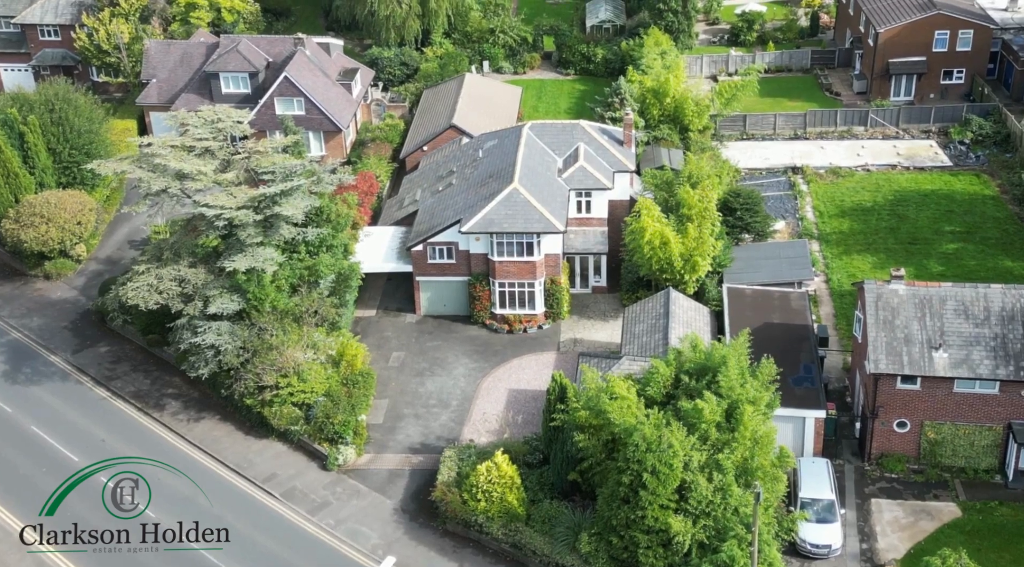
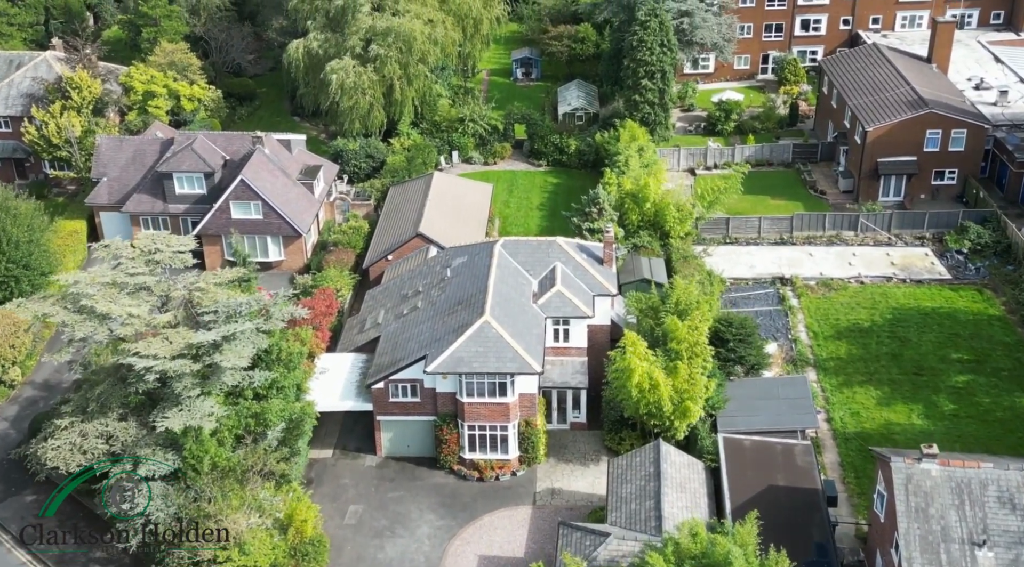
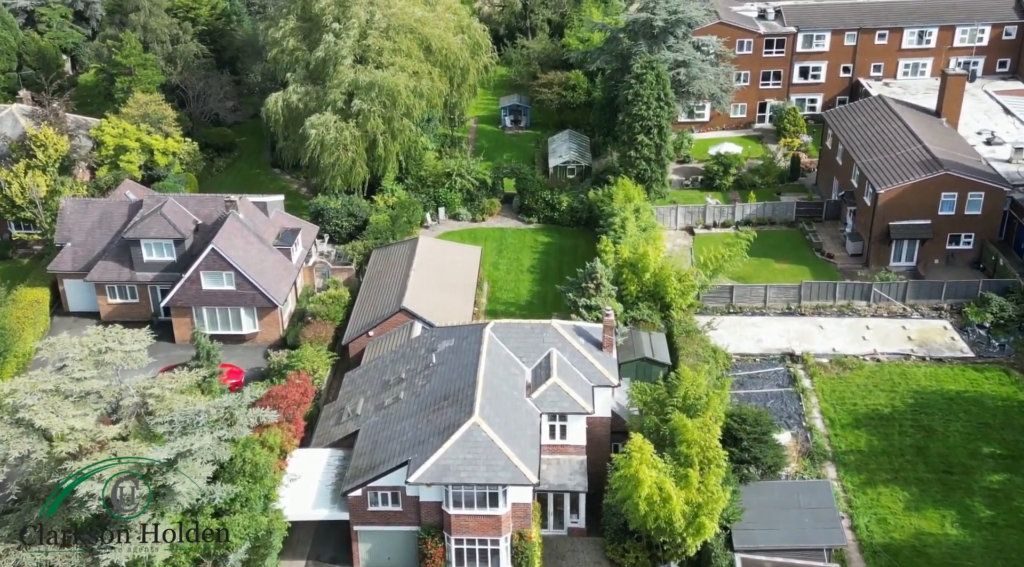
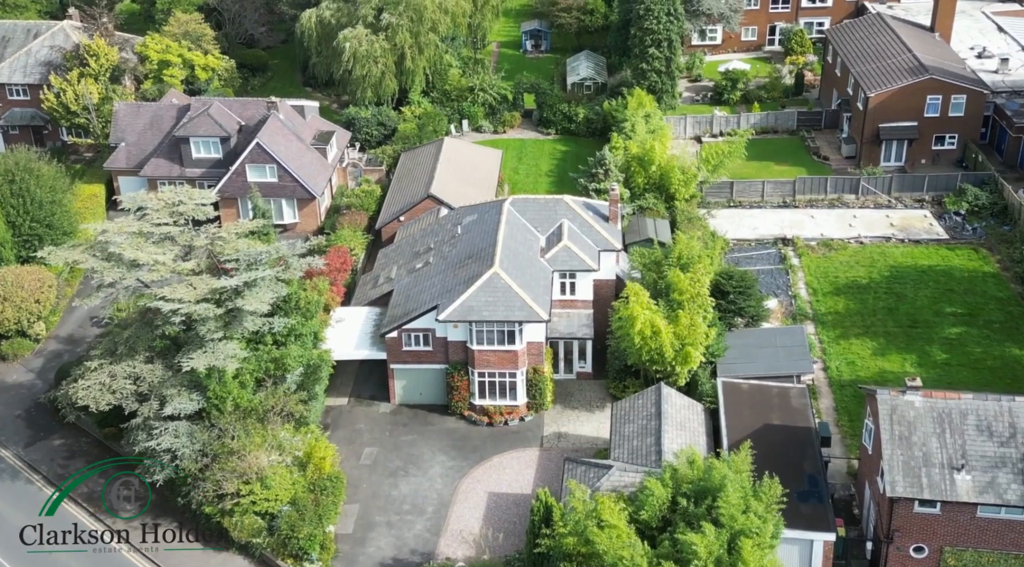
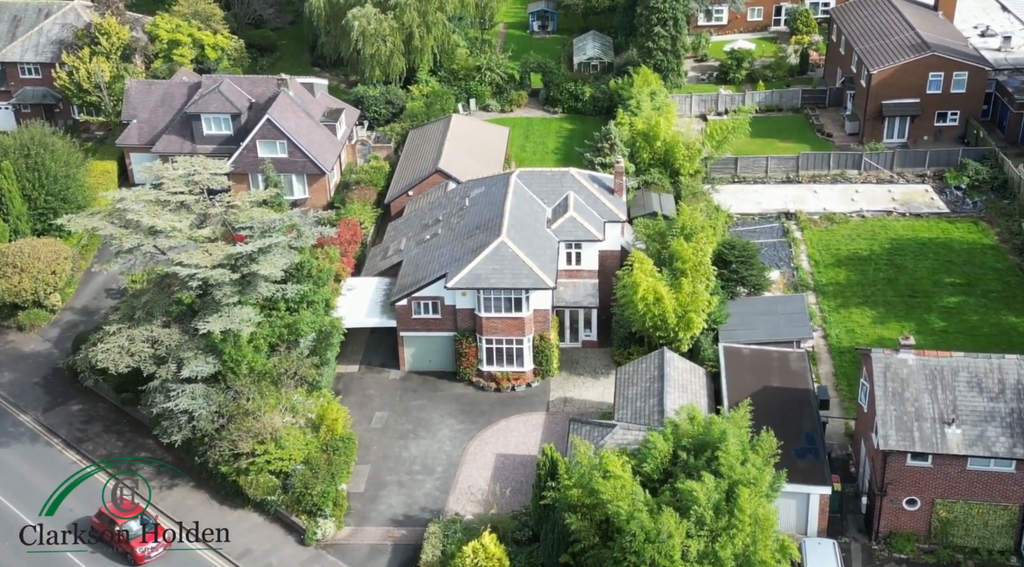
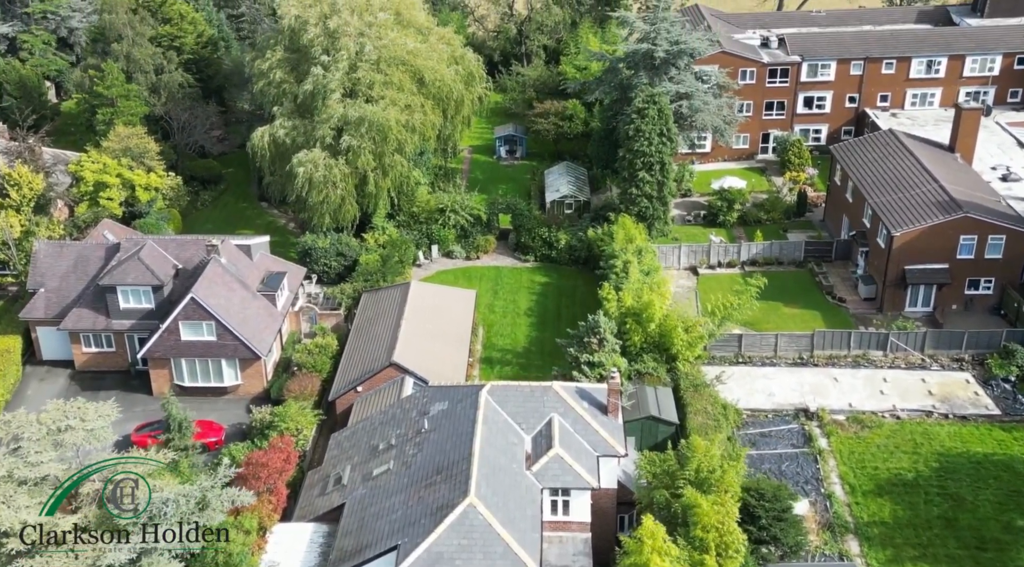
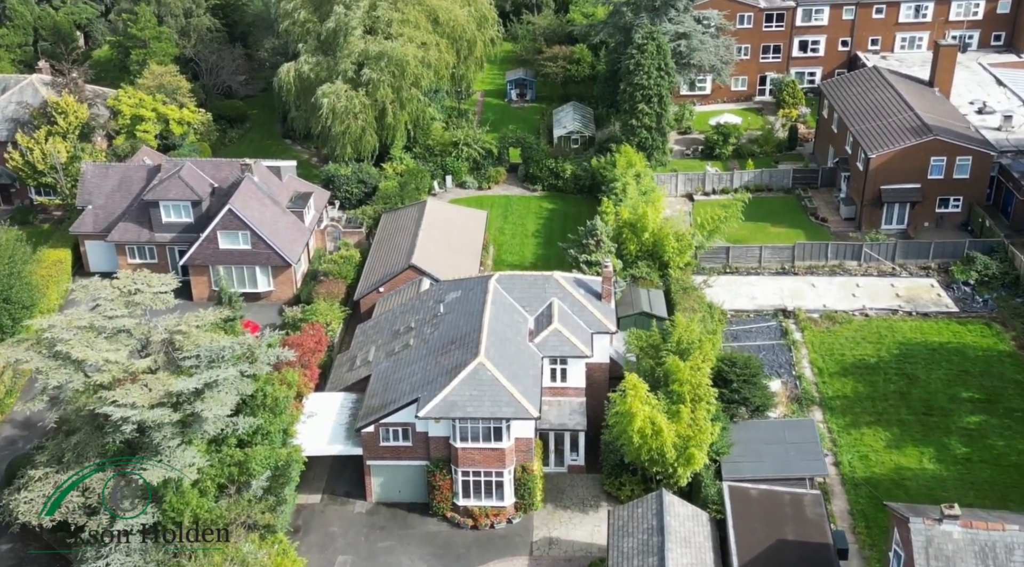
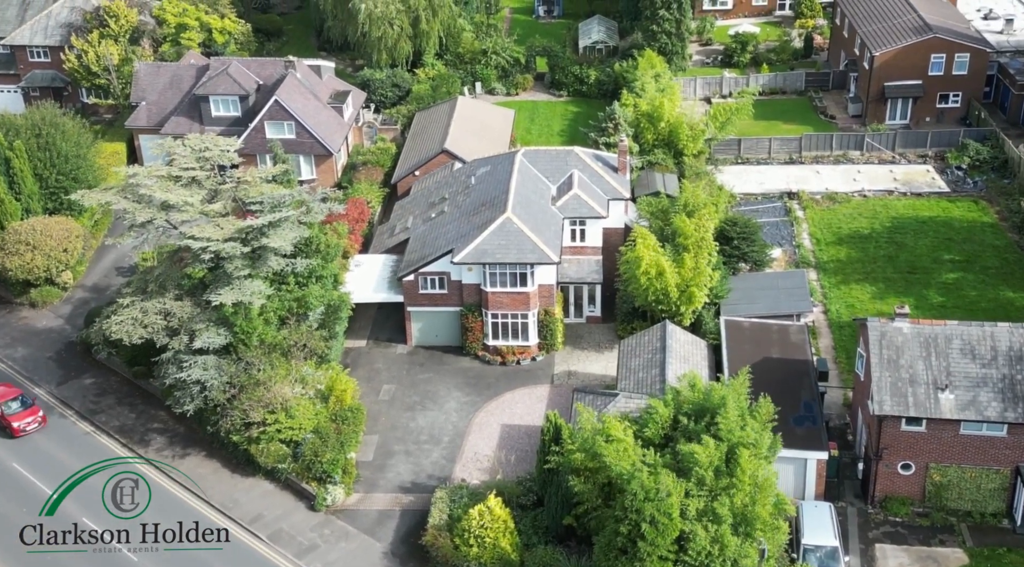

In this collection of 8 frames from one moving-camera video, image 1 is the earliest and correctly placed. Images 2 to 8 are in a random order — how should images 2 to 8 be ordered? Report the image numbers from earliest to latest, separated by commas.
8, 5, 4, 2, 7, 3, 6
